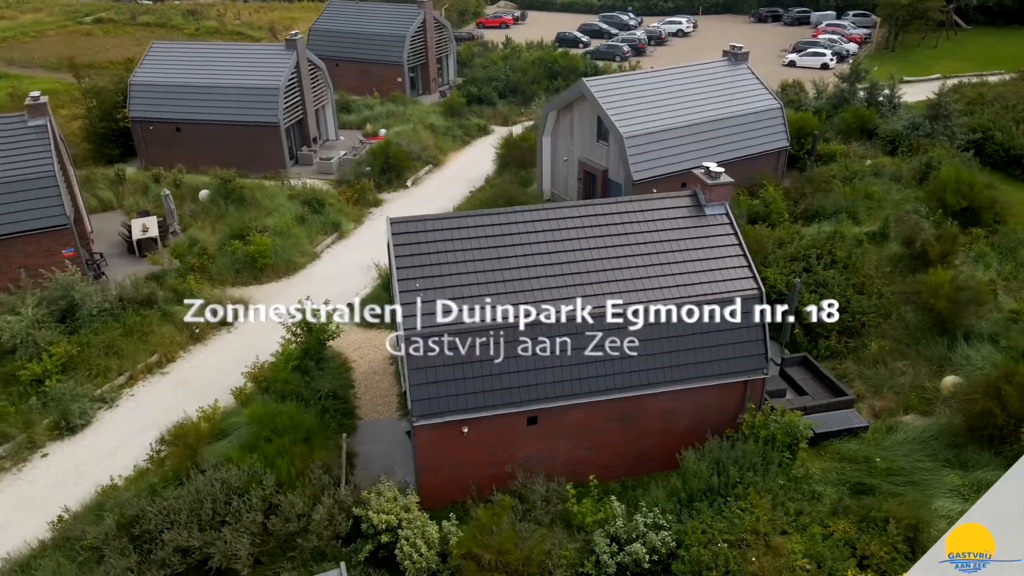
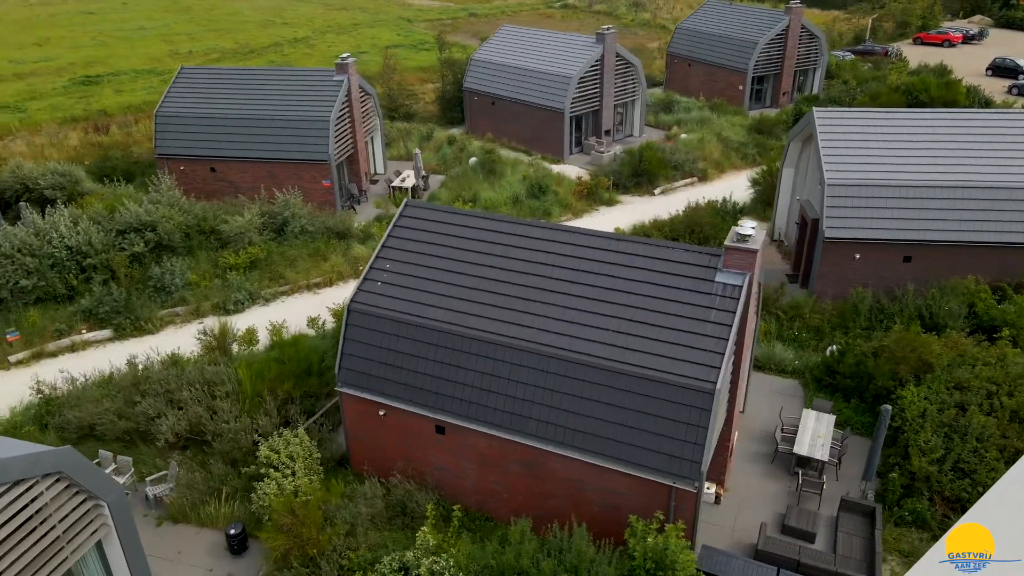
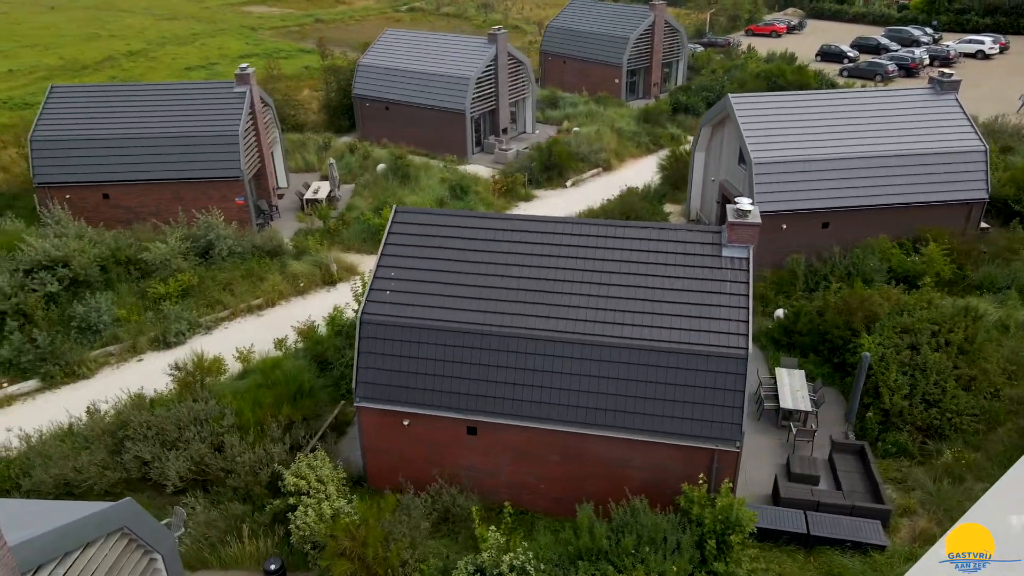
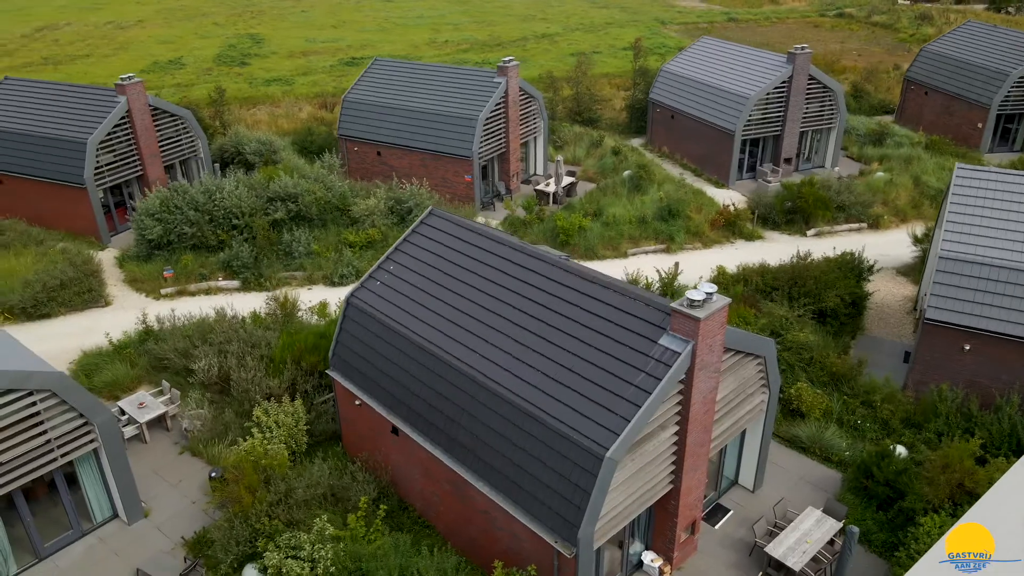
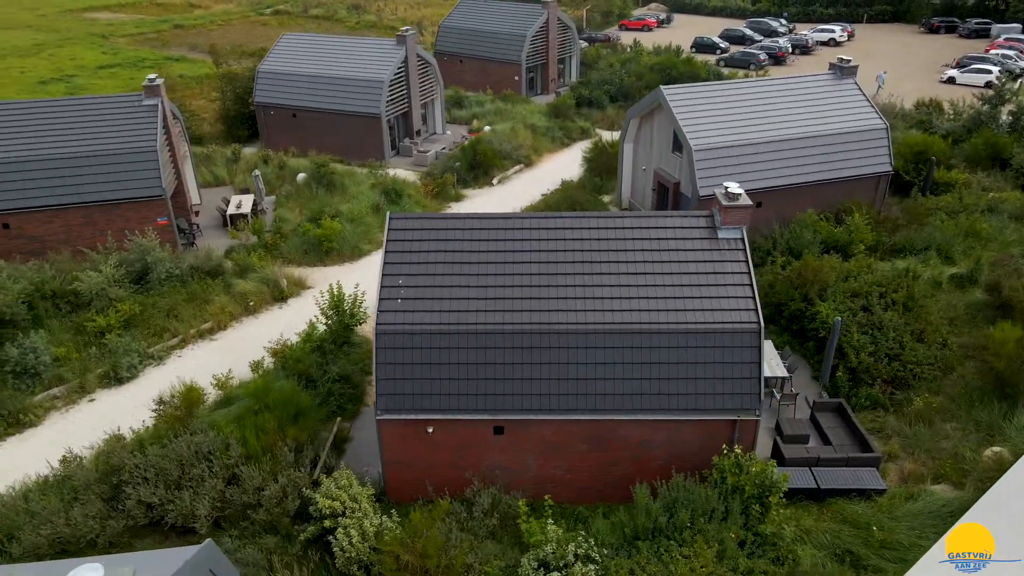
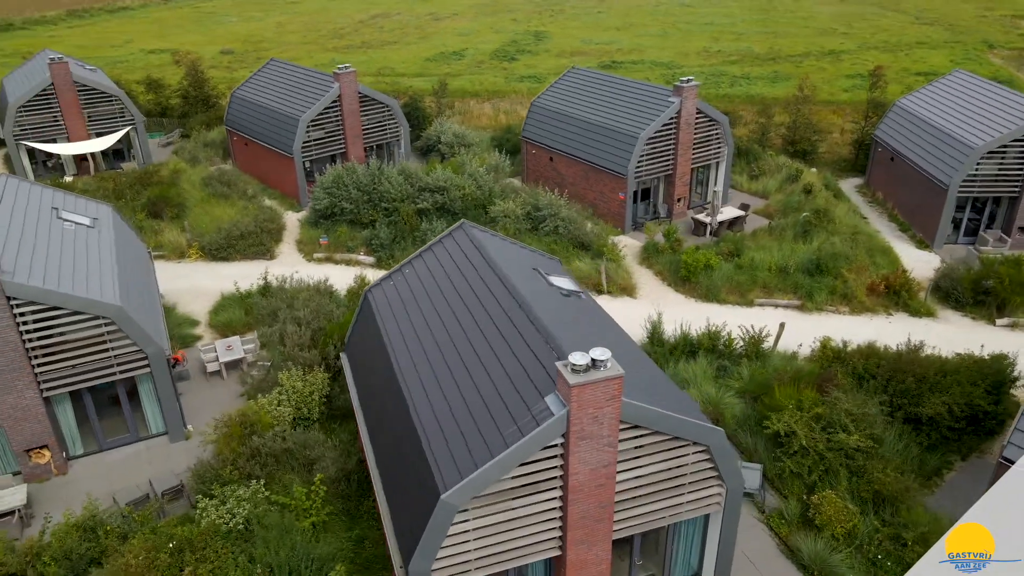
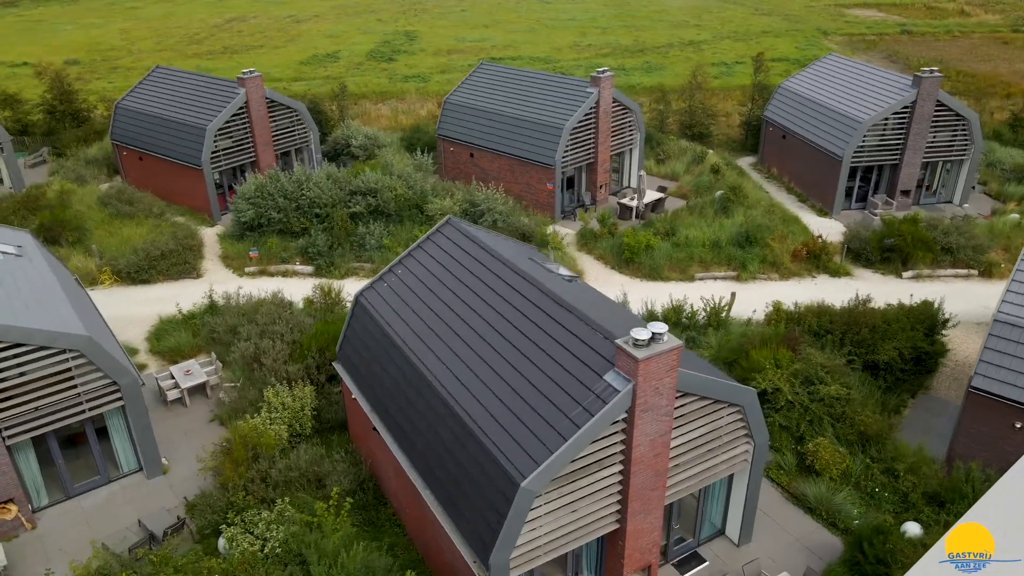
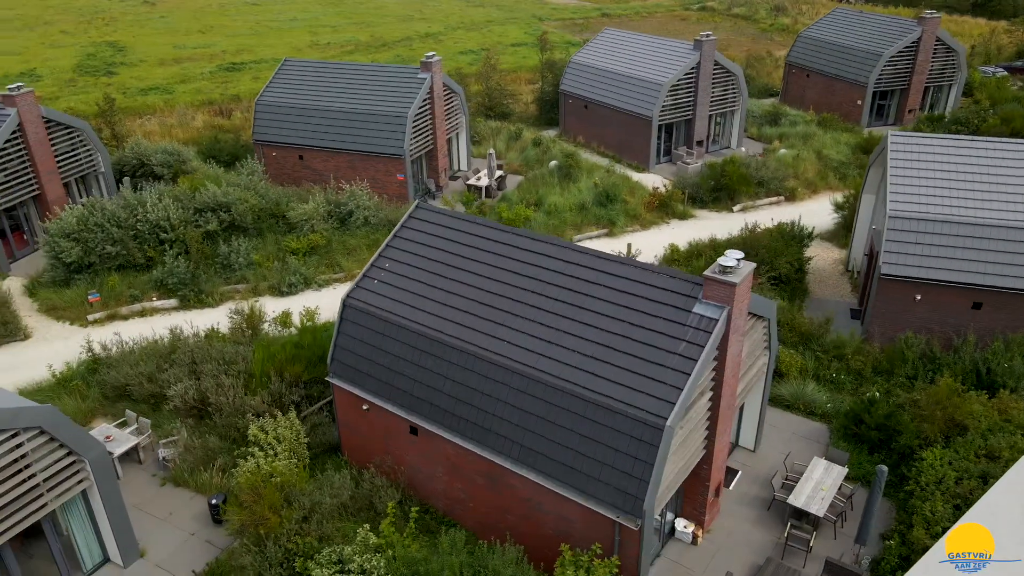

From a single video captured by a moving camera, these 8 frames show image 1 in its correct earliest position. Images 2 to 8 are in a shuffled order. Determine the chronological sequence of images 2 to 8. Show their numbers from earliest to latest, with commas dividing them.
5, 3, 2, 8, 4, 7, 6
